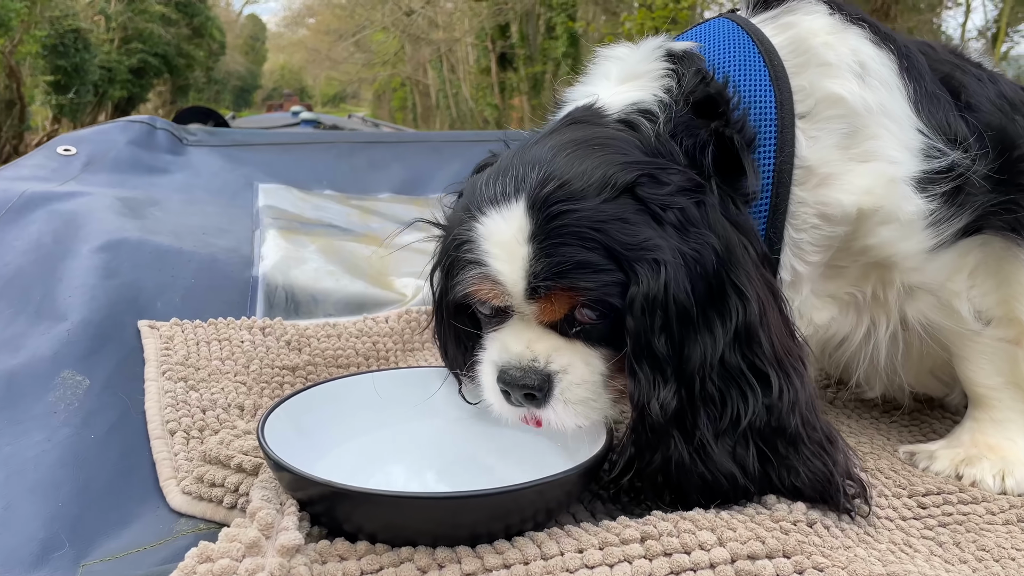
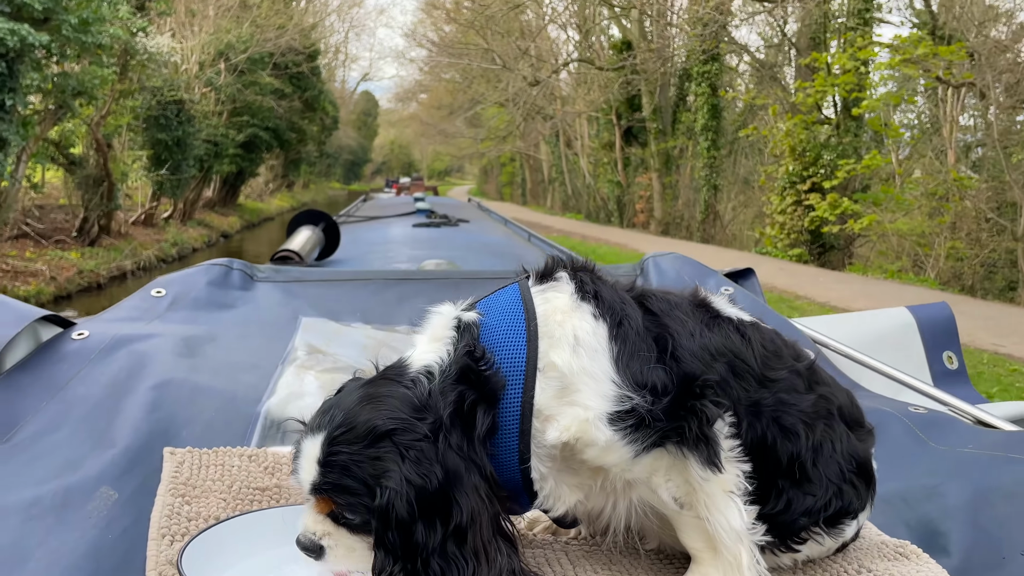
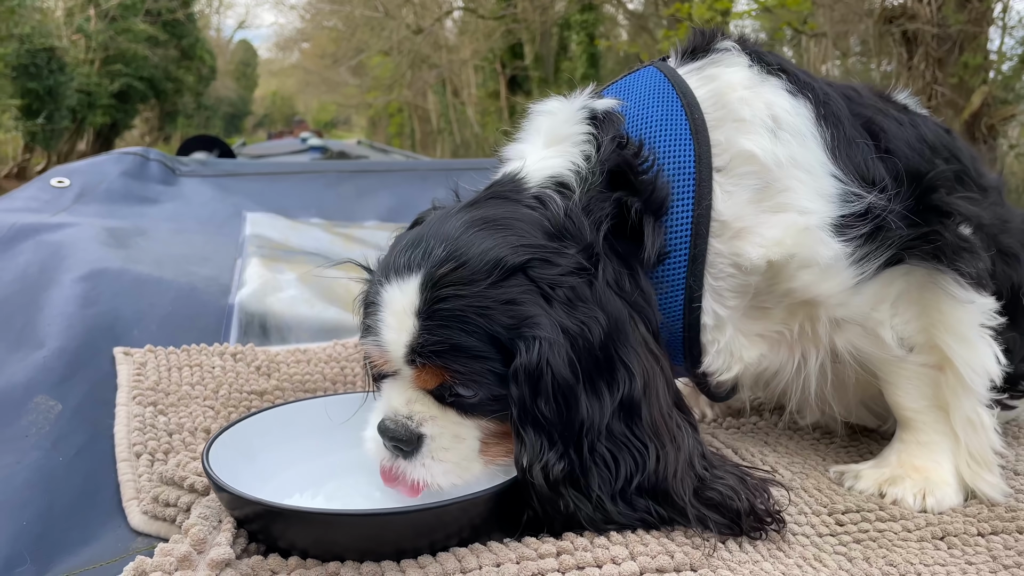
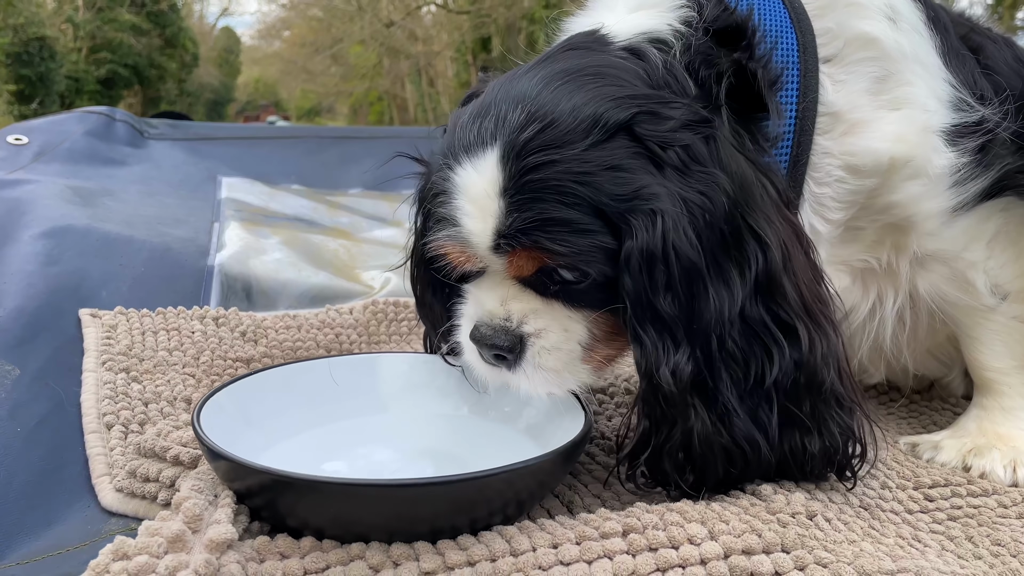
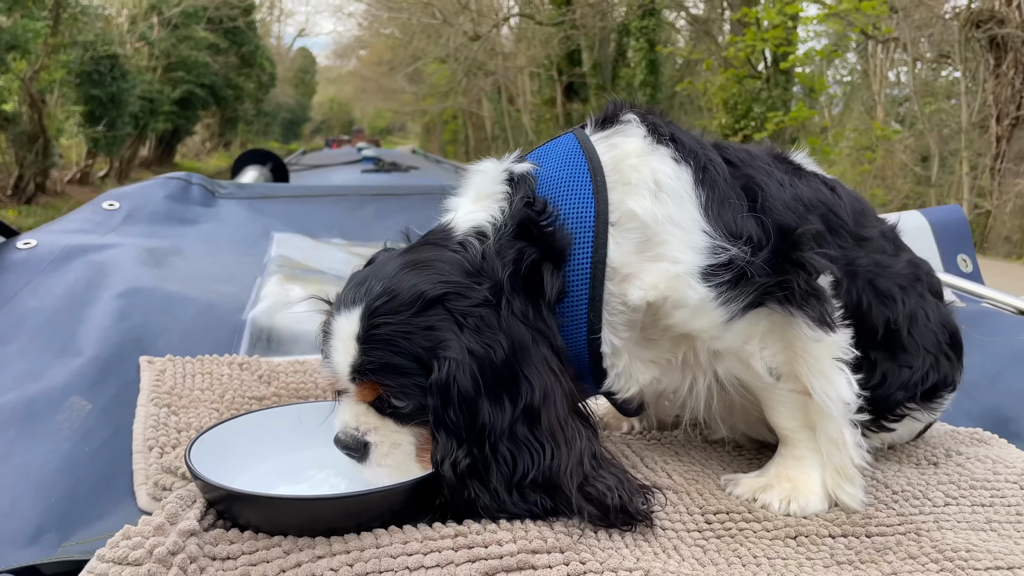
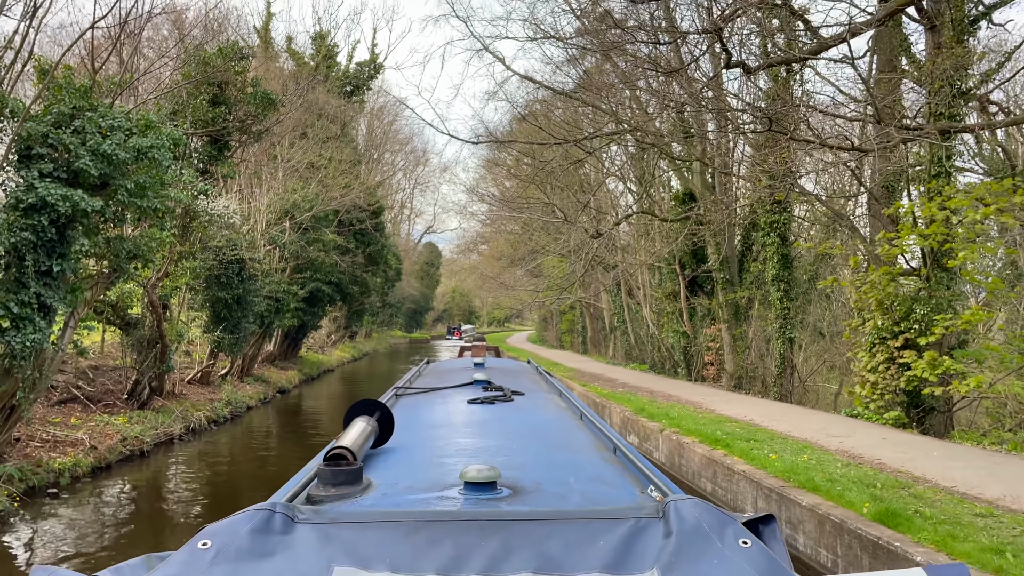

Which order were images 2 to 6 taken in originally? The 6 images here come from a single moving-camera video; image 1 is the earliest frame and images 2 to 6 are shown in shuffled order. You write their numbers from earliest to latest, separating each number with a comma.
4, 3, 5, 2, 6
